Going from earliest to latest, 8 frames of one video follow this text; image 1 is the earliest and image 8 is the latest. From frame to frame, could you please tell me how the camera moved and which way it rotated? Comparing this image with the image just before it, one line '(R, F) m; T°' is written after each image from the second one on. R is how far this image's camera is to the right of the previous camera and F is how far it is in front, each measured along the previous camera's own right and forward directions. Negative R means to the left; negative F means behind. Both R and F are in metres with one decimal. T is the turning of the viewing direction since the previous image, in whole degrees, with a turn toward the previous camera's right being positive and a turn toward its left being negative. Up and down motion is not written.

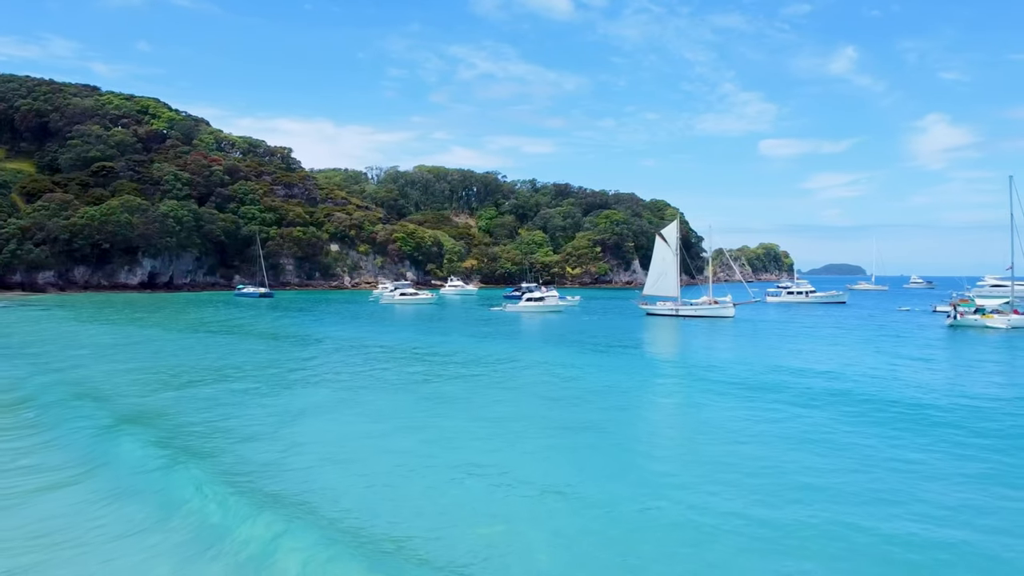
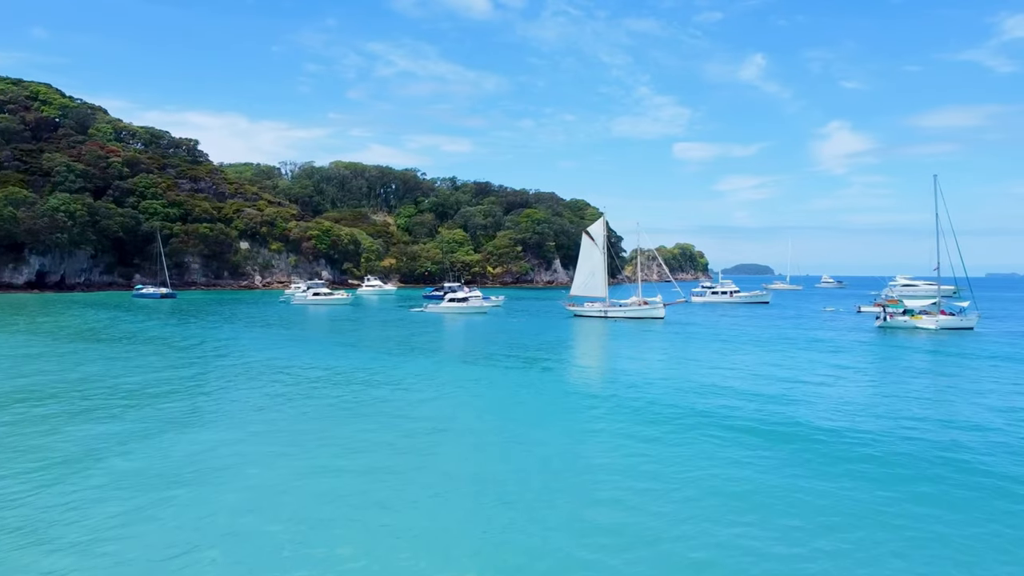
(-0.1, +2.1) m; +6°
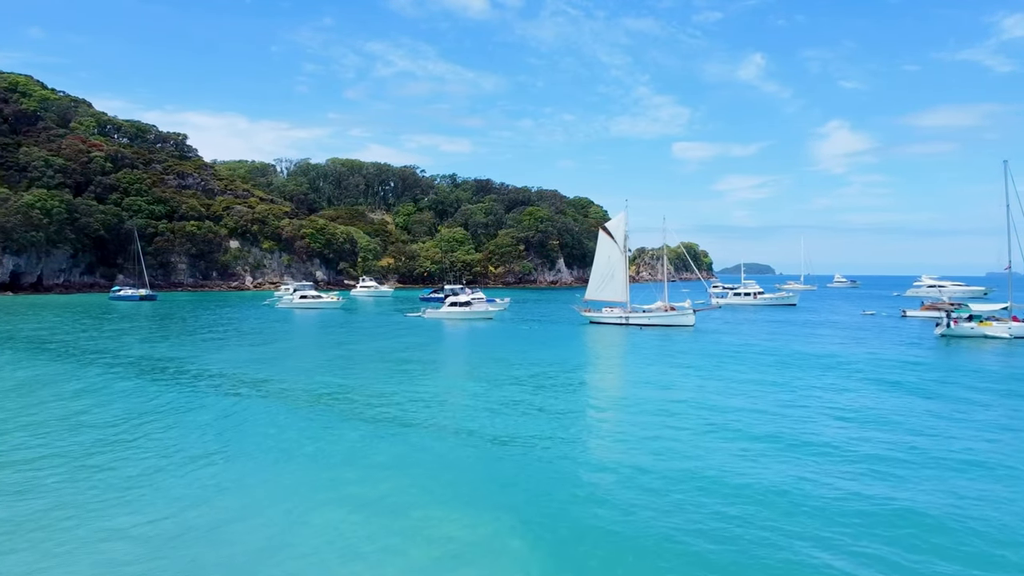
(-0.4, +4.1) m; 0°
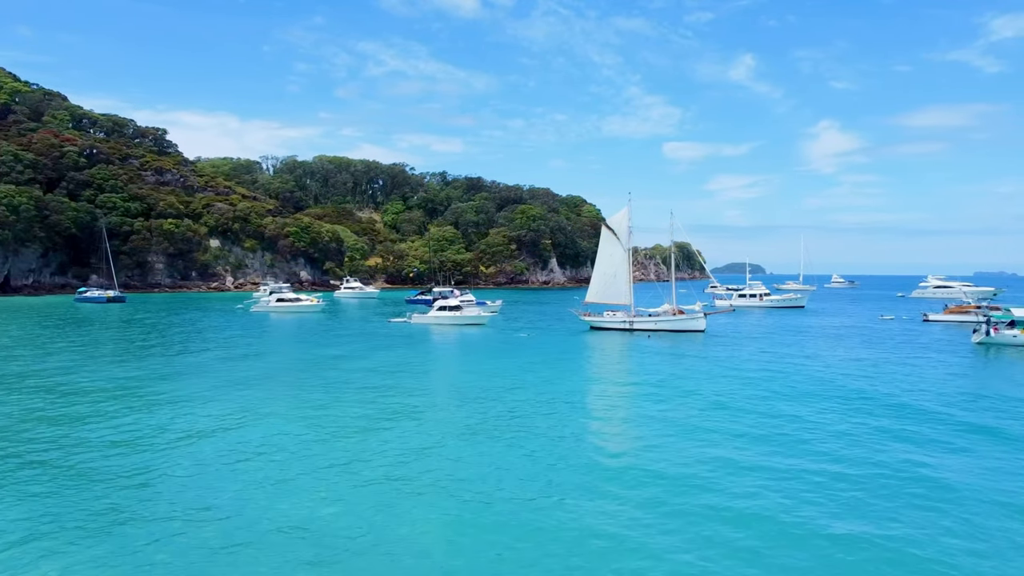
(0.0, +2.8) m; +1°
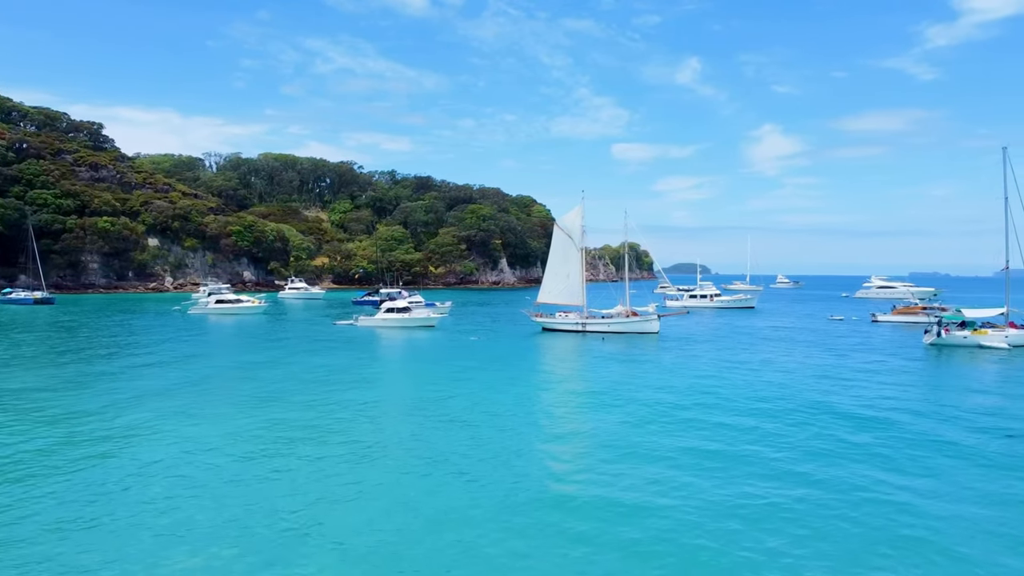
(0.0, +0.8) m; +4°
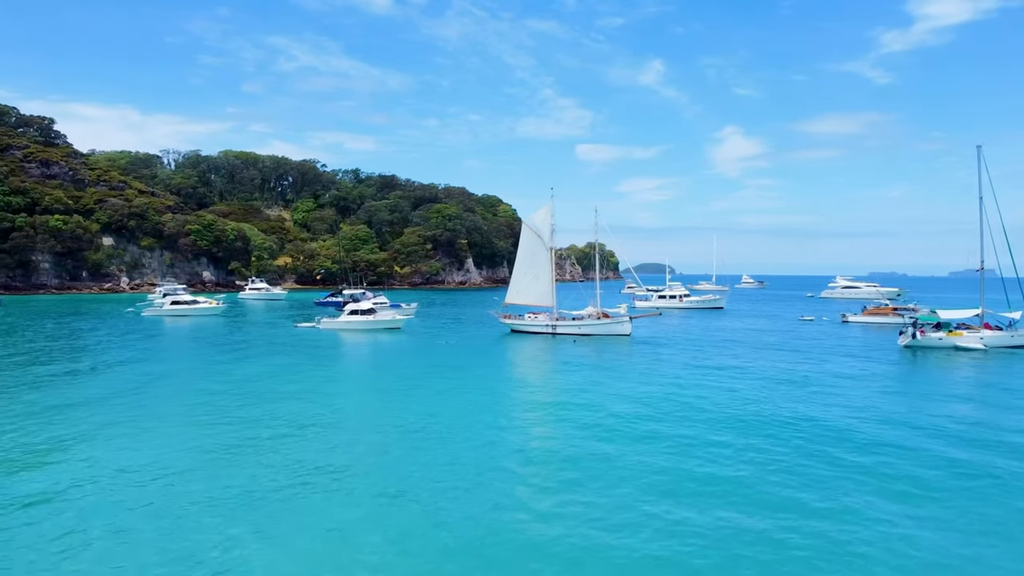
(-0.1, +0.8) m; +2°
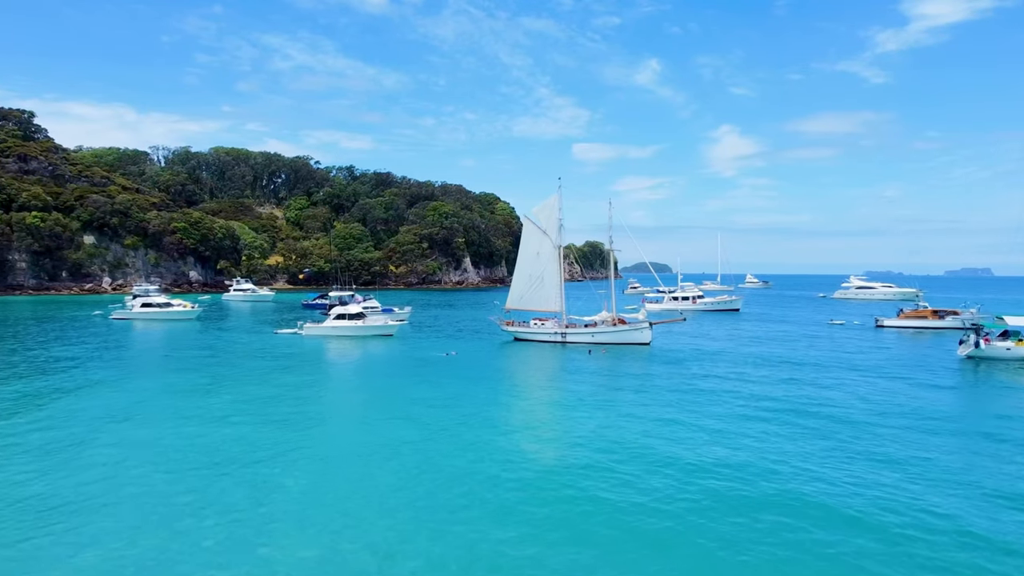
(-0.3, +3.0) m; 0°
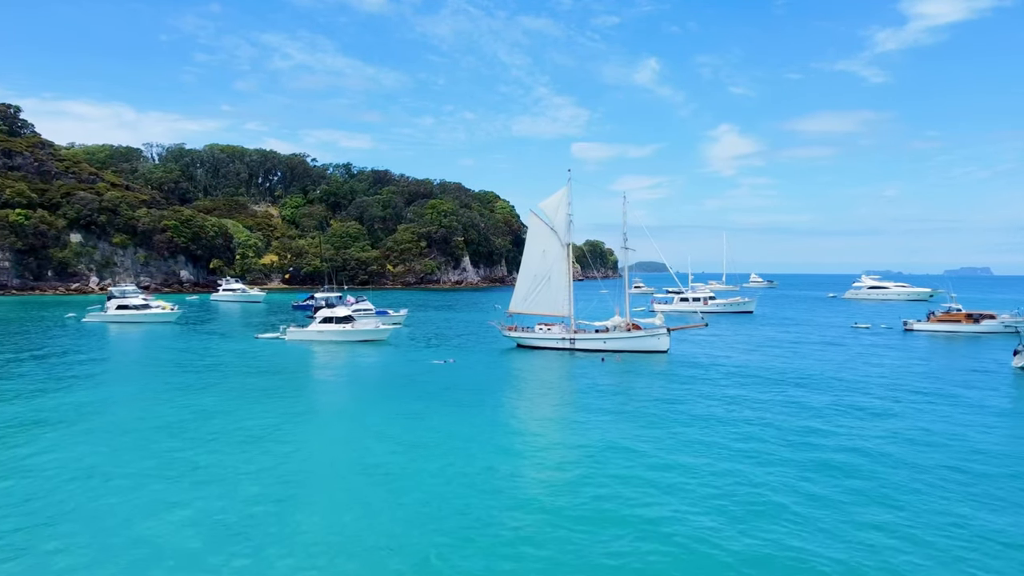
(-0.1, +2.2) m; 0°
